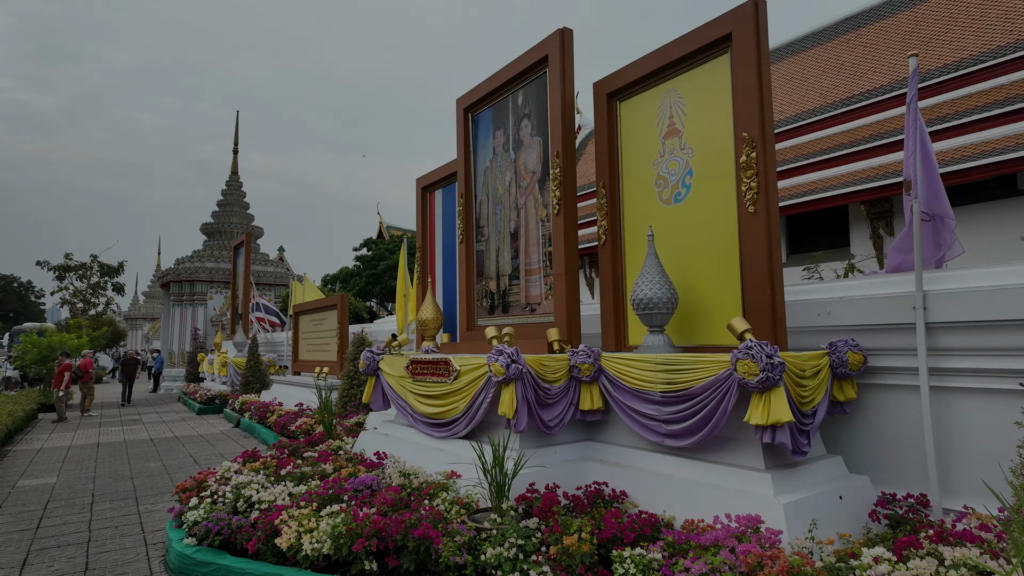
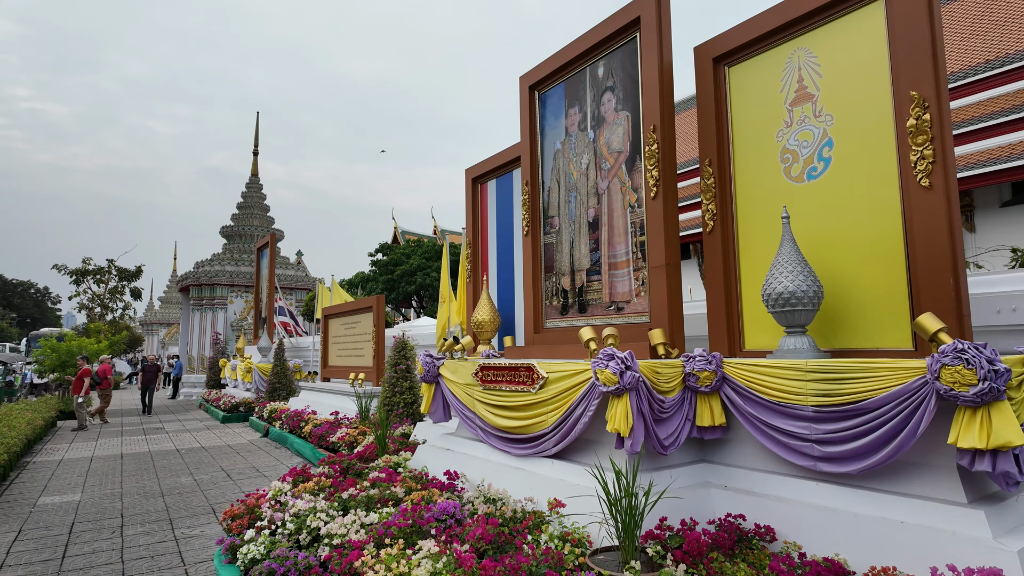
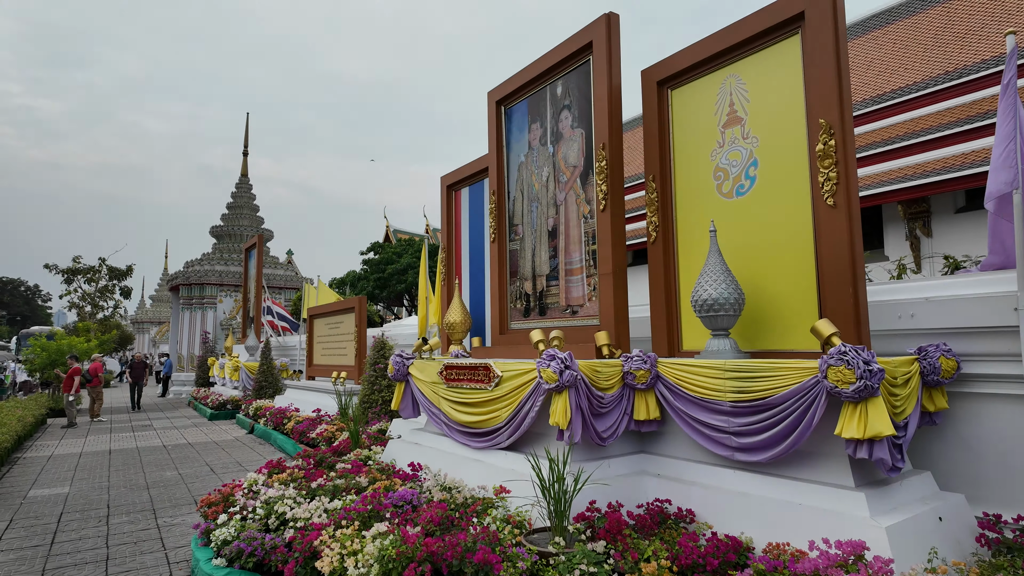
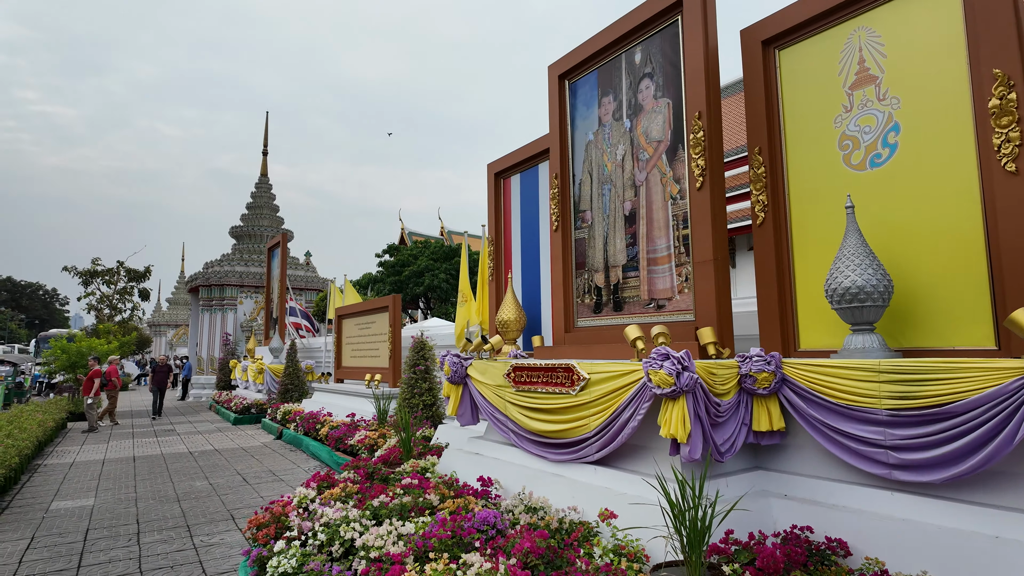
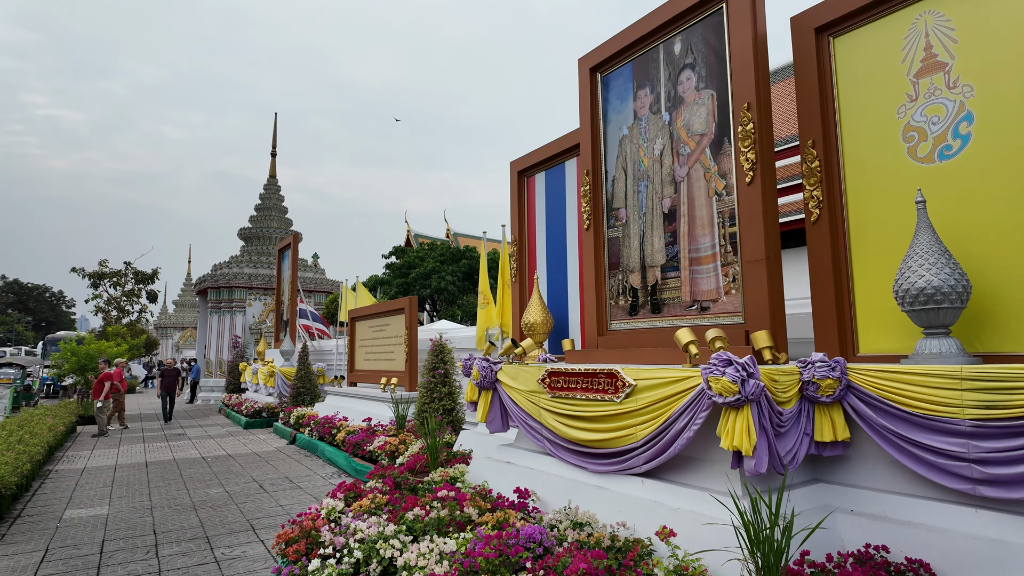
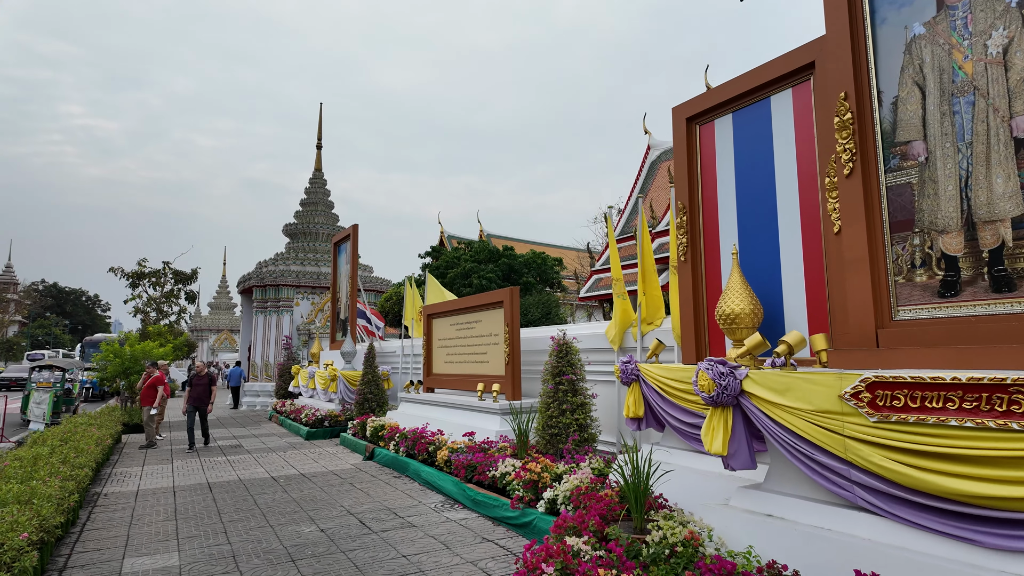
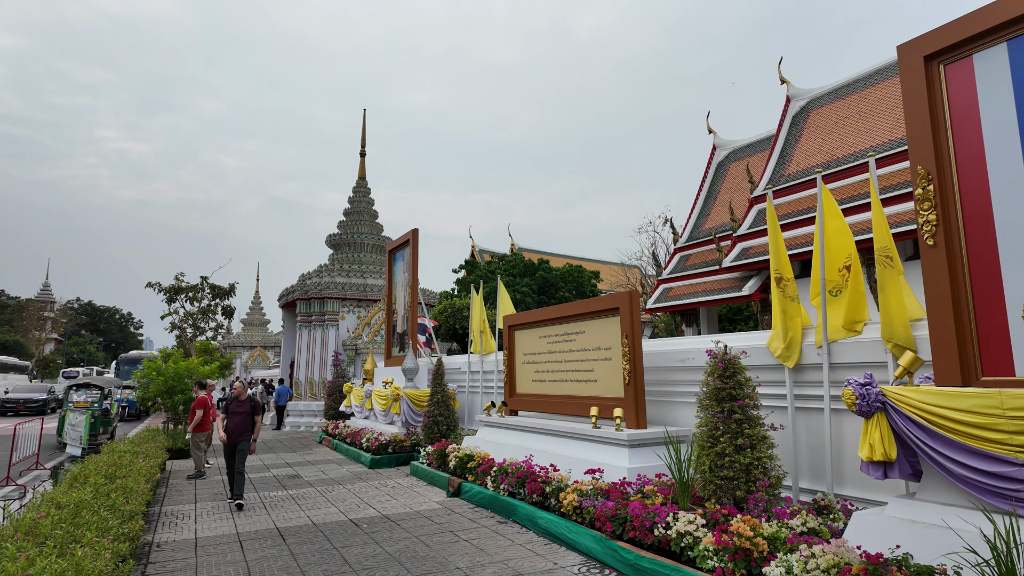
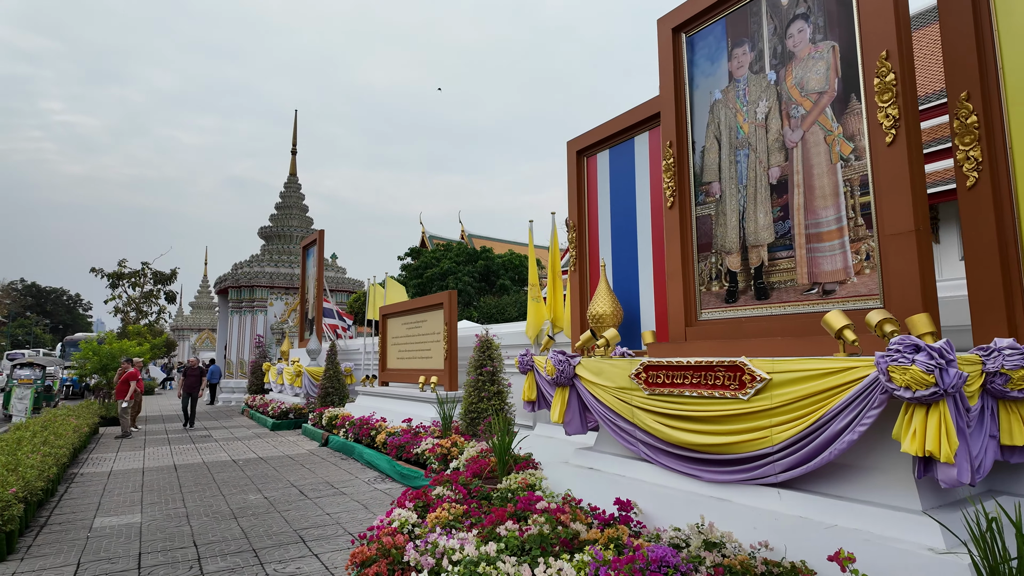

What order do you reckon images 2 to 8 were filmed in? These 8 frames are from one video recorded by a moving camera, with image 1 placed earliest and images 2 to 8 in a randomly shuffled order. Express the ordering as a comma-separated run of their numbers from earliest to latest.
3, 2, 4, 5, 8, 6, 7
